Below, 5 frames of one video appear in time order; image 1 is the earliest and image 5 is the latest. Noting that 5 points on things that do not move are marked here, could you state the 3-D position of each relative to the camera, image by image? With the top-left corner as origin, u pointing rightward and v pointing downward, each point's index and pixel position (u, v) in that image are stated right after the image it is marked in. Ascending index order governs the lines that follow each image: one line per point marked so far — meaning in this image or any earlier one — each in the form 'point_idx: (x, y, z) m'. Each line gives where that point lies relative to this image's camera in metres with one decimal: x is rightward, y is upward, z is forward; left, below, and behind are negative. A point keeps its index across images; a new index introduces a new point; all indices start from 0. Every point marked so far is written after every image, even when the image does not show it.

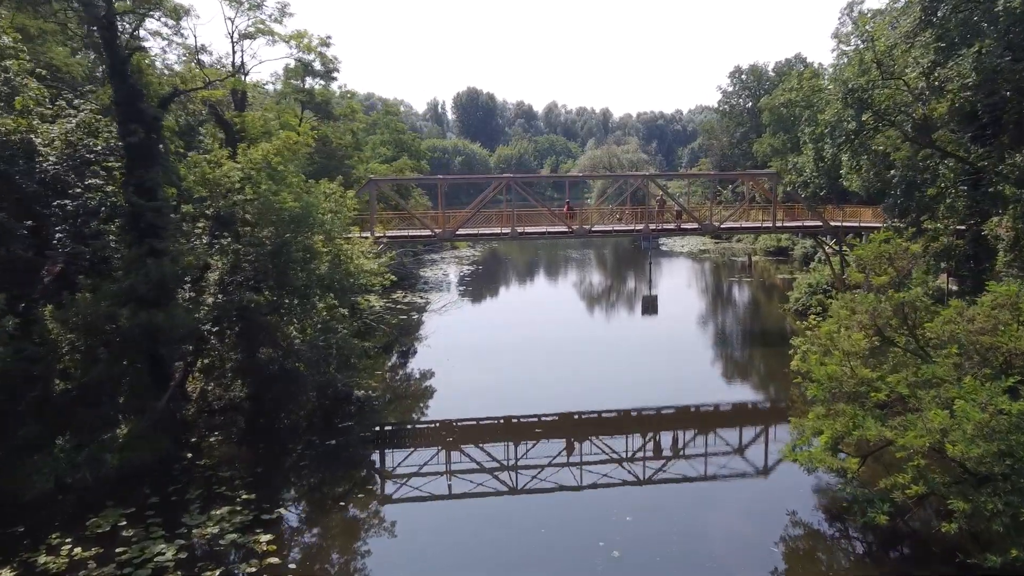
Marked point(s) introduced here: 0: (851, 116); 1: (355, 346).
0: (+13.4, +6.7, +17.9) m
1: (-6.1, -2.3, +17.8) m
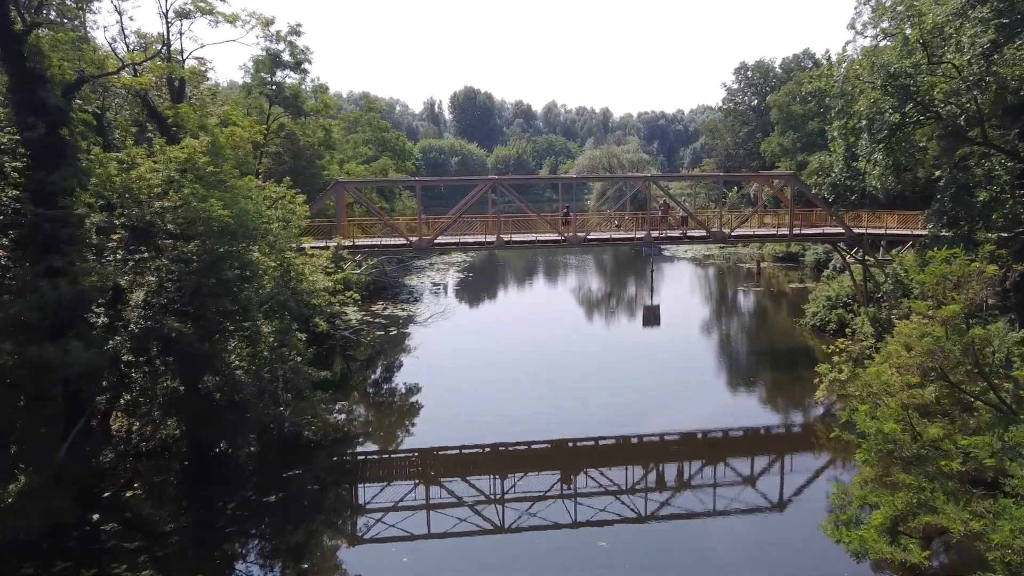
0: (+12.8, +6.1, +15.5) m
1: (-6.7, -2.9, +15.4) m
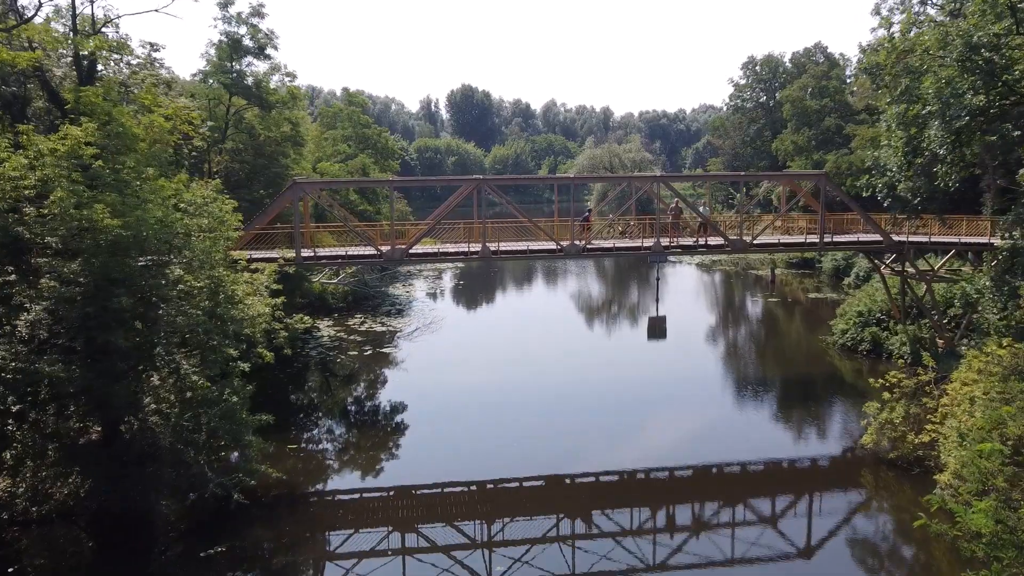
0: (+12.3, +5.4, +12.8) m
1: (-7.2, -3.6, +12.6) m
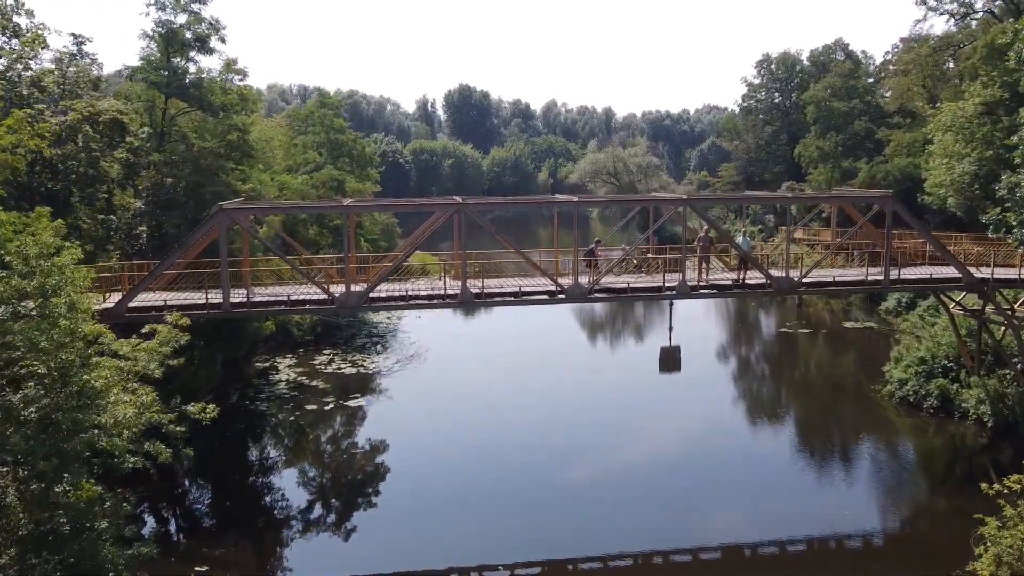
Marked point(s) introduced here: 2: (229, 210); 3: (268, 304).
0: (+11.9, +3.9, +9.1) m
1: (-7.6, -5.1, +9.0) m
2: (-8.1, +2.3, +13.6) m
3: (-7.2, -0.5, +13.9) m
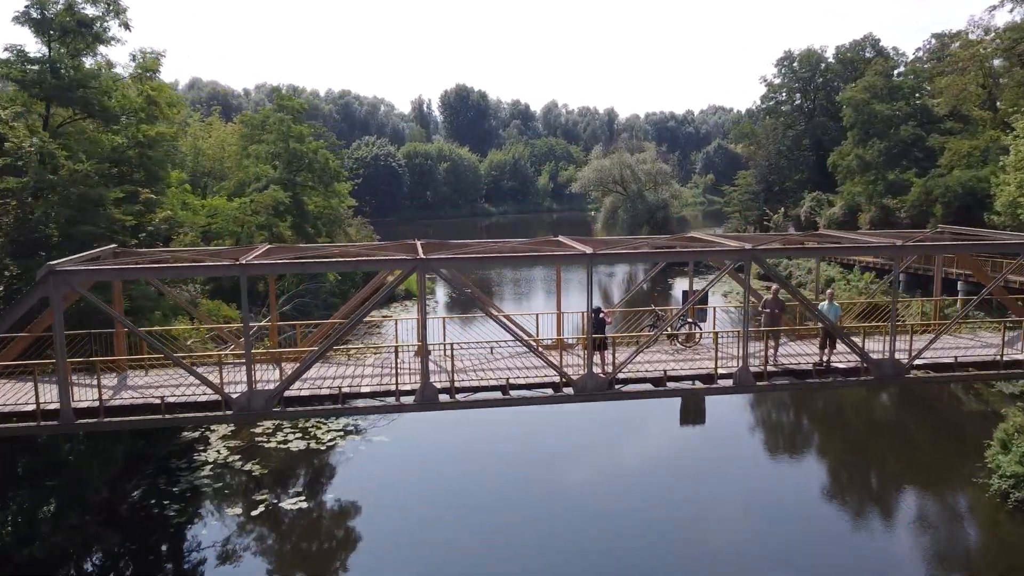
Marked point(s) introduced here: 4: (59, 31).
0: (+11.6, +2.0, +4.8) m
1: (-7.9, -7.0, +4.7) m
2: (-8.5, +0.4, +9.2) m
3: (-7.5, -2.4, +9.5) m
4: (-13.7, +7.6, +13.7) m
